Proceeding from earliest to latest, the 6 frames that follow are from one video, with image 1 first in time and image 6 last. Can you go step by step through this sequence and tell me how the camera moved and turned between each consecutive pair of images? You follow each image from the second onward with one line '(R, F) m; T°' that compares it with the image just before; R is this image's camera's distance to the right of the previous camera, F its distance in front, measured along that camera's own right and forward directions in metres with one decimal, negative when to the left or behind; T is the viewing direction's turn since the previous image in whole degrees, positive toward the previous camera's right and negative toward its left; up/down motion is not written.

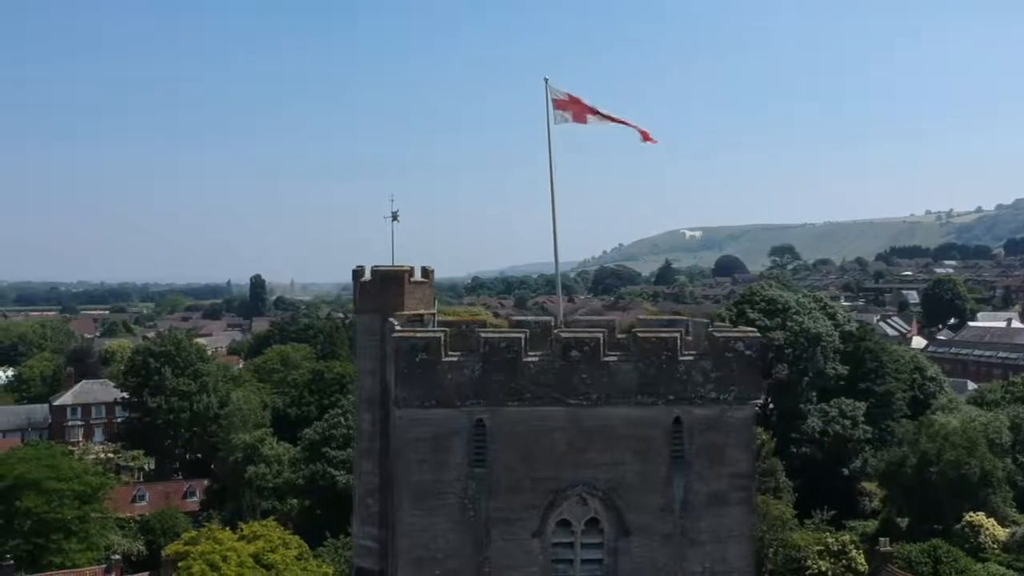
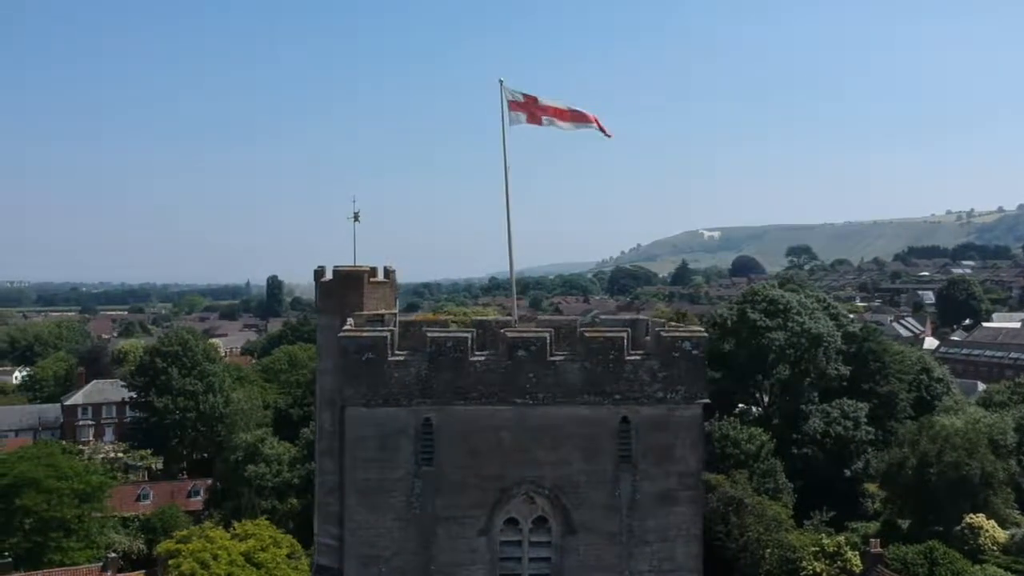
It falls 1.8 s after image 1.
(+0.7, -0.1) m; -1°
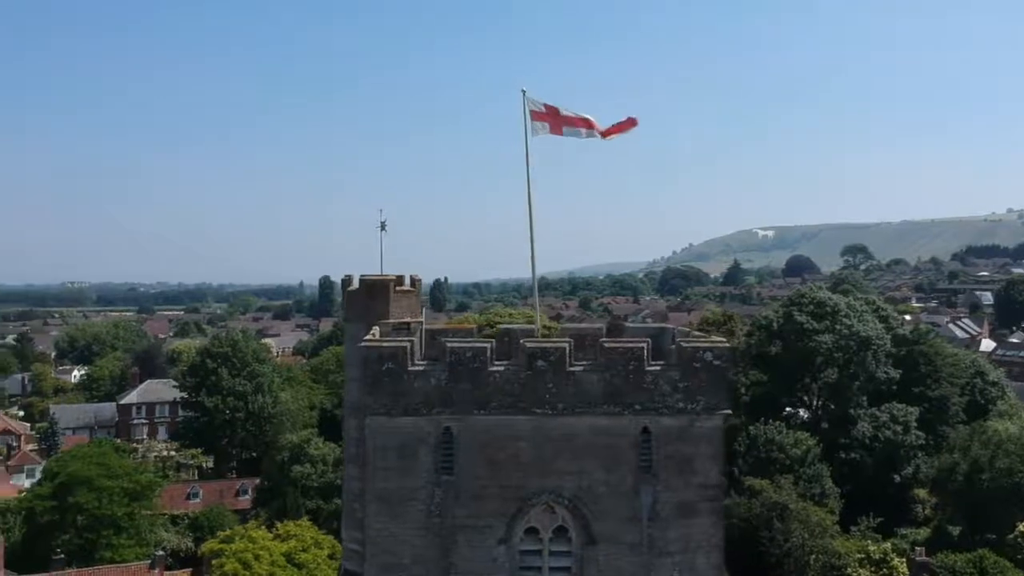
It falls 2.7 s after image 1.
(+0.3, 0.0) m; -3°
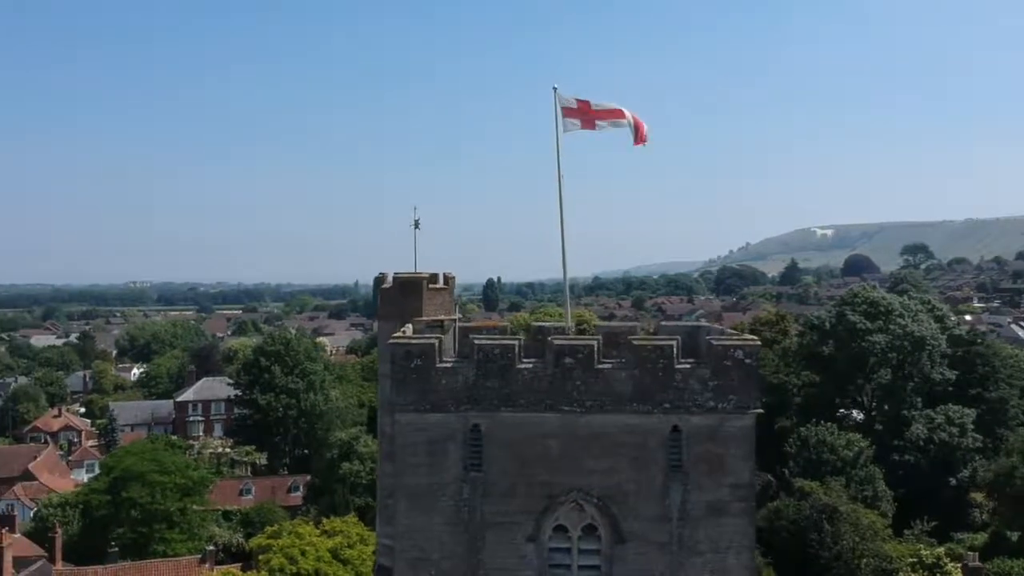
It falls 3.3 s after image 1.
(+0.3, 0.0) m; -3°
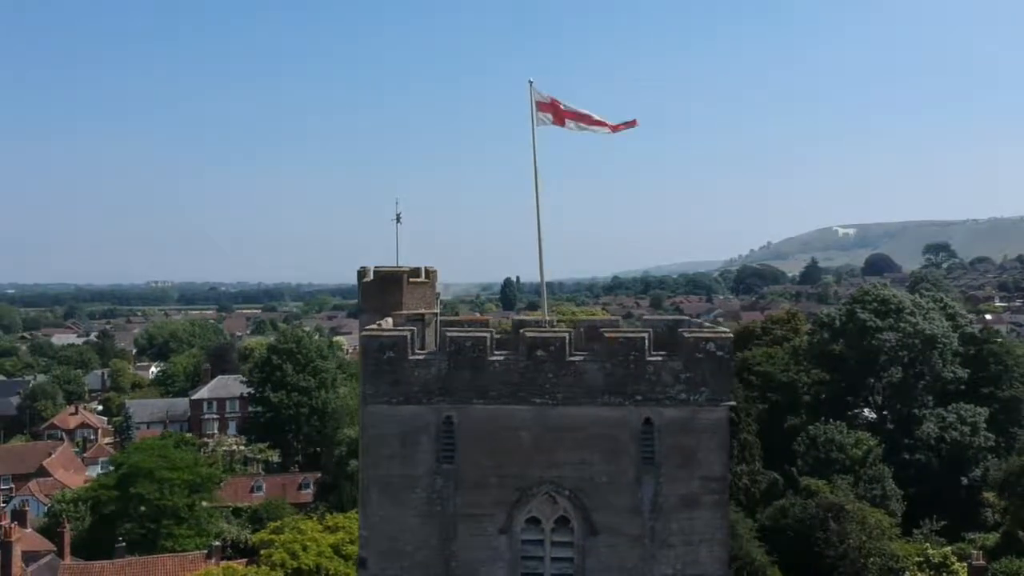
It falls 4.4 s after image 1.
(+0.5, 0.0) m; -1°
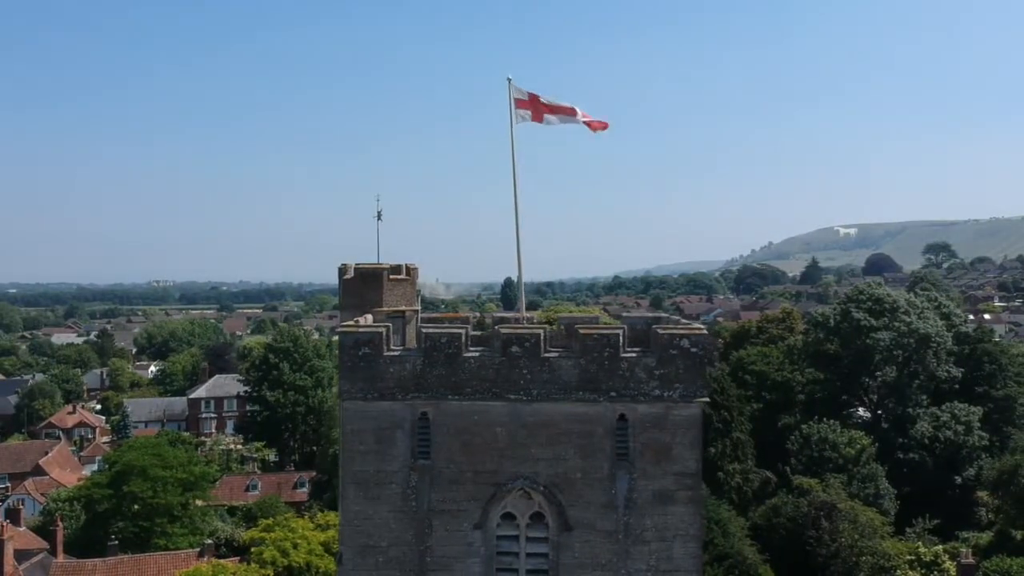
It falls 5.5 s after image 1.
(+0.3, -0.1) m; 0°
